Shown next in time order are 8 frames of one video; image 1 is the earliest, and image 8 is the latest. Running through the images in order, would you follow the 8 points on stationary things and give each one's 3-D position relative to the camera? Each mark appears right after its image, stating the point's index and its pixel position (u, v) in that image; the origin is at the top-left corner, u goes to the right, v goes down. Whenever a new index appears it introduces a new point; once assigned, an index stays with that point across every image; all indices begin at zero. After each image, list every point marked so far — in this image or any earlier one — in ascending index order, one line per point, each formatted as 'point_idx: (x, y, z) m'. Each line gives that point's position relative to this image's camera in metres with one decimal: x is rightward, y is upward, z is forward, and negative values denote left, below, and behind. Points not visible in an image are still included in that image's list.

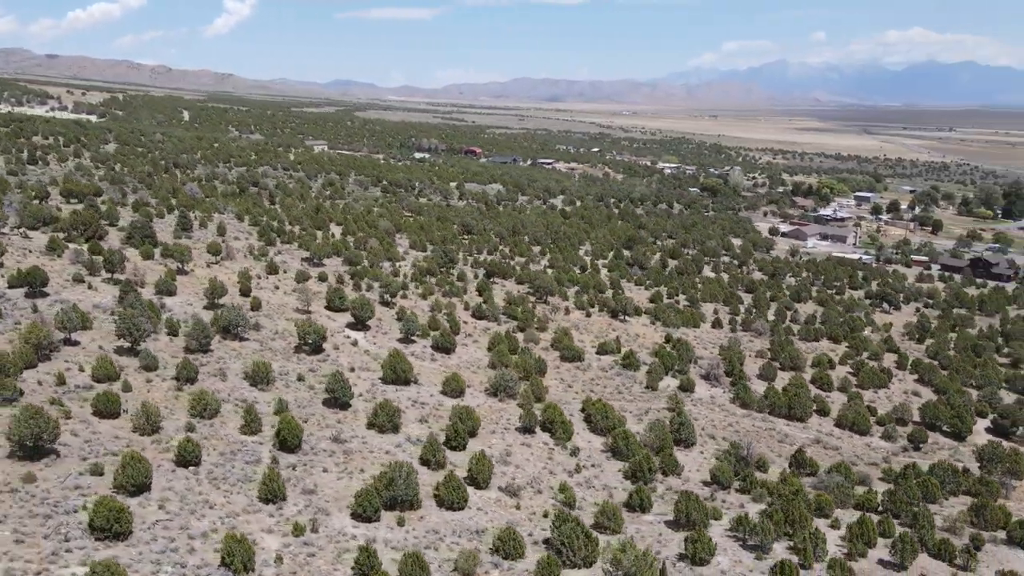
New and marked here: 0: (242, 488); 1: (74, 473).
0: (-7.1, -5.2, +19.1) m
1: (-10.8, -4.6, +18.2) m
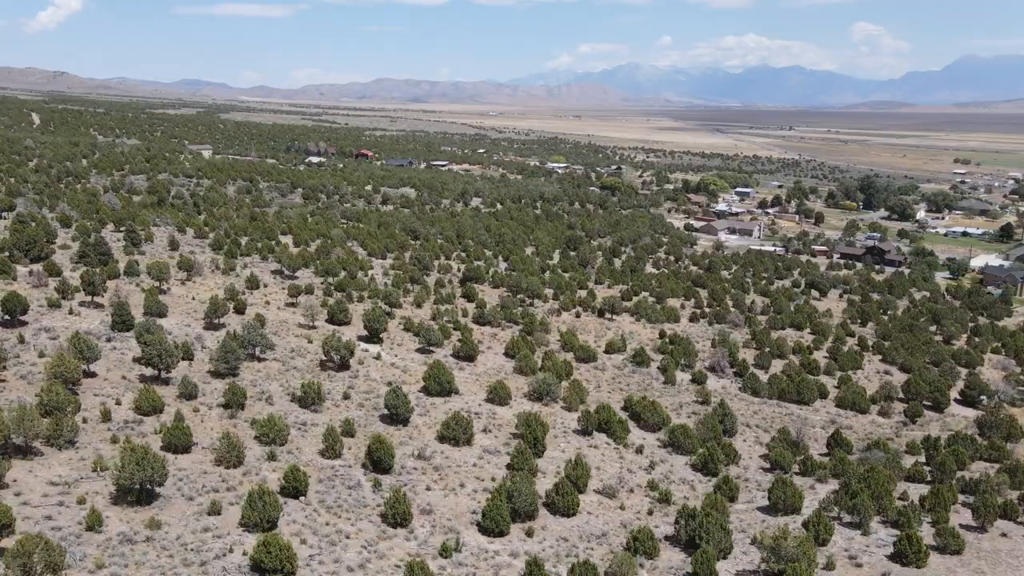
0: (-3.8, -5.7, +18.3) m
1: (-7.3, -5.2, +16.8) m
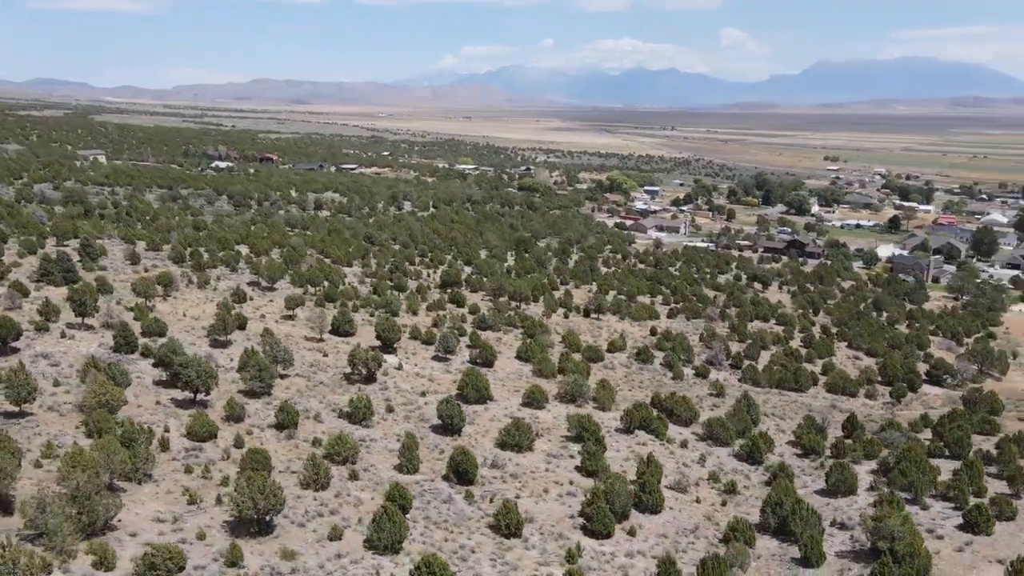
0: (-1.0, -5.9, +18.0) m
1: (-4.3, -5.5, +16.0) m
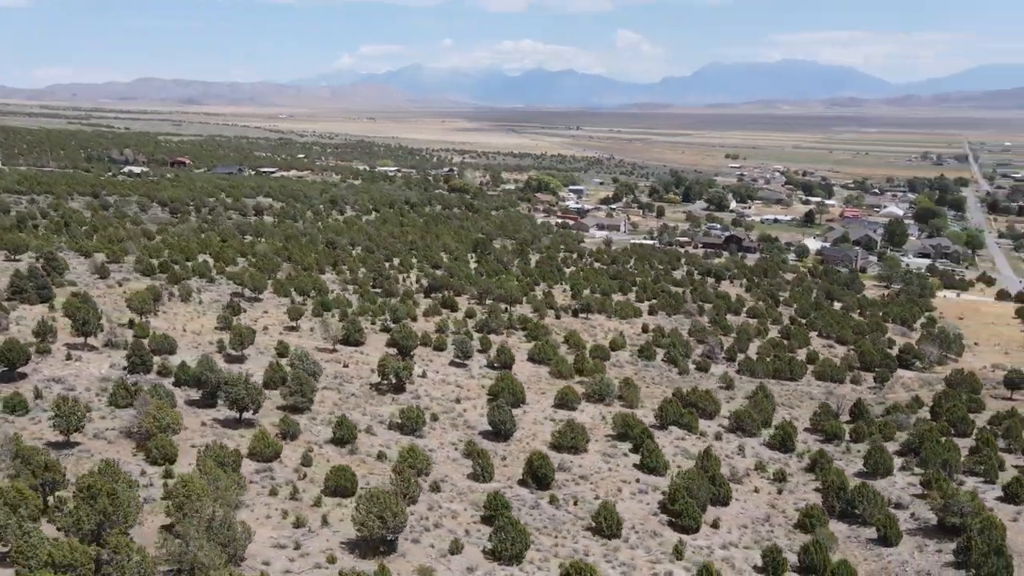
0: (+1.5, -6.0, +18.1) m
1: (-1.6, -5.7, +15.7) m
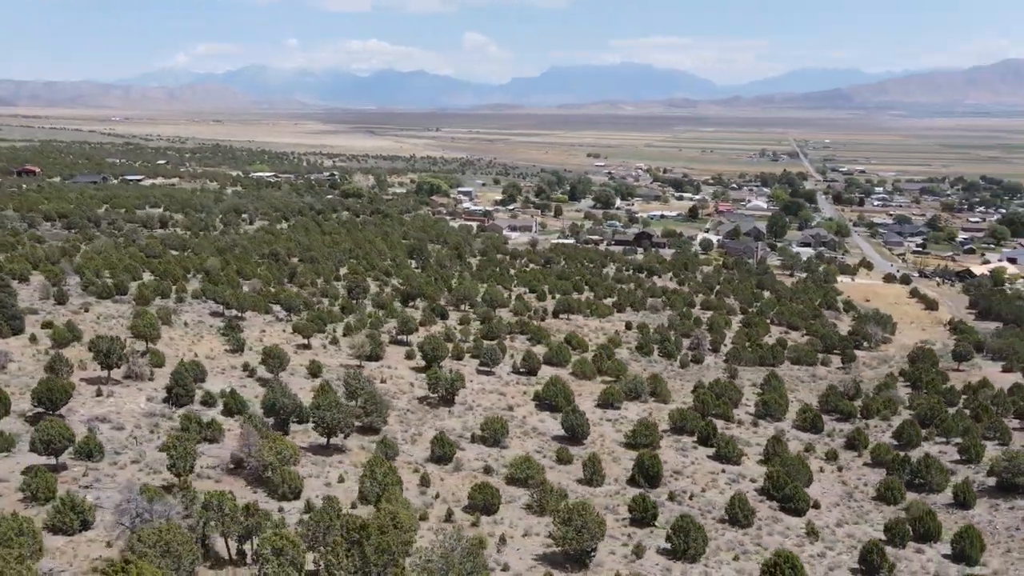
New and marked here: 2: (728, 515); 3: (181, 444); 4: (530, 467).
0: (+5.1, -6.1, +18.8) m
1: (+2.5, -5.9, +15.9) m
2: (+5.6, -5.9, +19.0) m
3: (-7.8, -3.7, +17.3) m
4: (+0.5, -4.9, +19.9) m
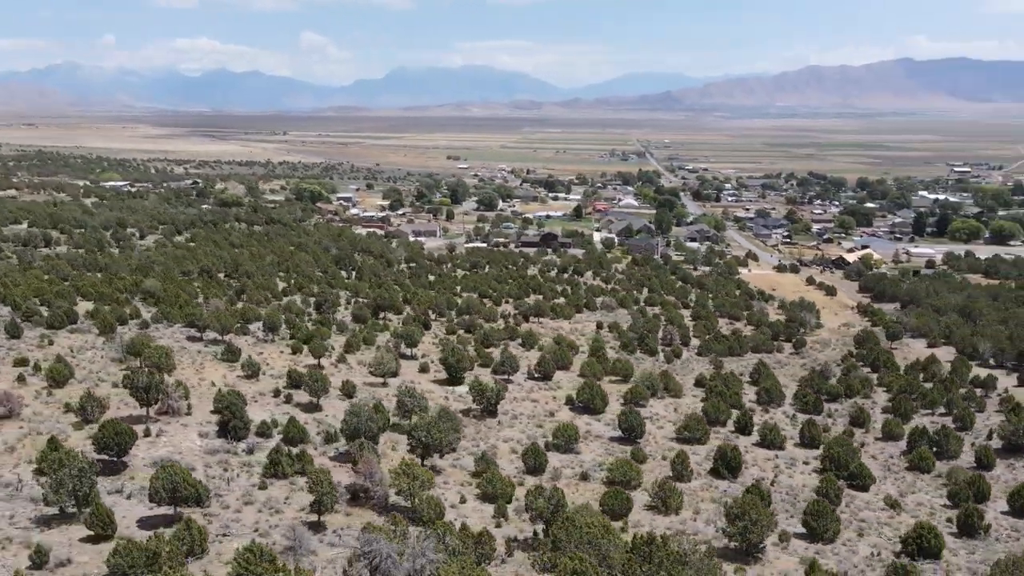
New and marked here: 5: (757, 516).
0: (+8.2, -6.0, +20.2) m
1: (+6.2, -6.0, +16.8) m
2: (+8.6, -5.8, +20.5) m
3: (-4.3, -4.2, +16.3) m
4: (+3.4, -5.1, +20.5) m
5: (+5.3, -4.9, +16.0) m
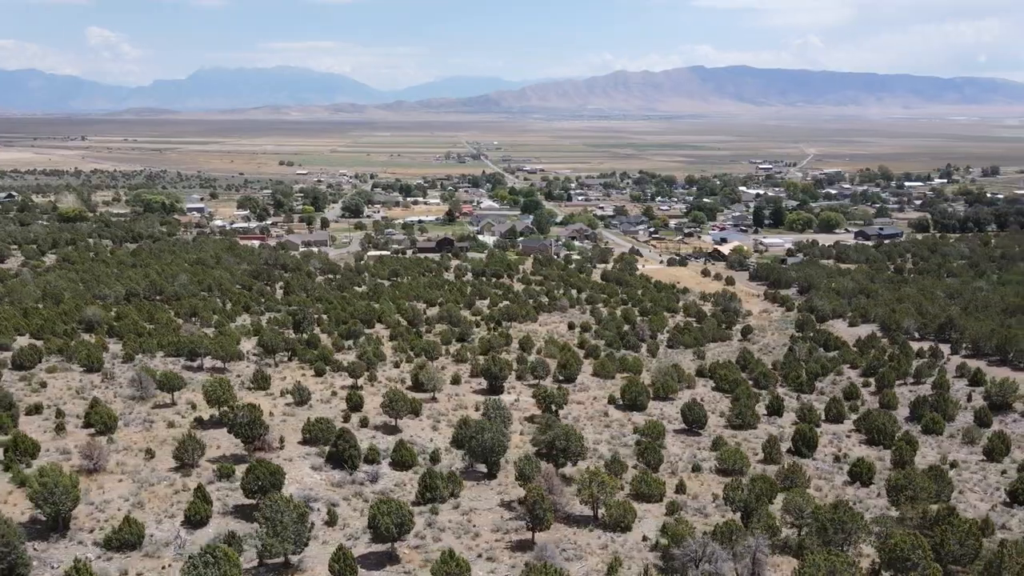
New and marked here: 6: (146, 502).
0: (+11.8, -5.7, +22.7) m
1: (+10.6, -5.8, +19.0) m
2: (+12.1, -5.5, +23.1) m
3: (+0.4, -4.6, +16.2) m
4: (+7.0, -5.0, +21.9) m
5: (+9.8, -4.7, +18.0) m
6: (-8.5, -5.0, +17.0) m
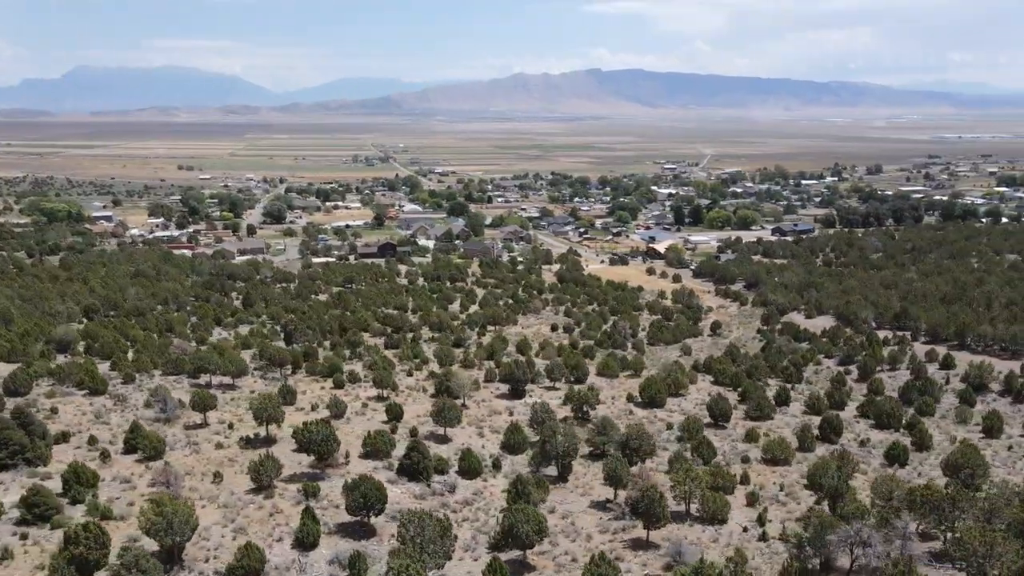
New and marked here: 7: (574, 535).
0: (+13.5, -5.5, +24.5) m
1: (+12.8, -5.6, +20.6) m
2: (+13.8, -5.3, +24.9) m
3: (+2.9, -4.7, +16.6) m
4: (+8.9, -5.0, +23.1) m
5: (+12.1, -4.6, +19.5) m
6: (-6.0, -5.3, +16.4) m
7: (+1.4, -5.7, +16.8) m
